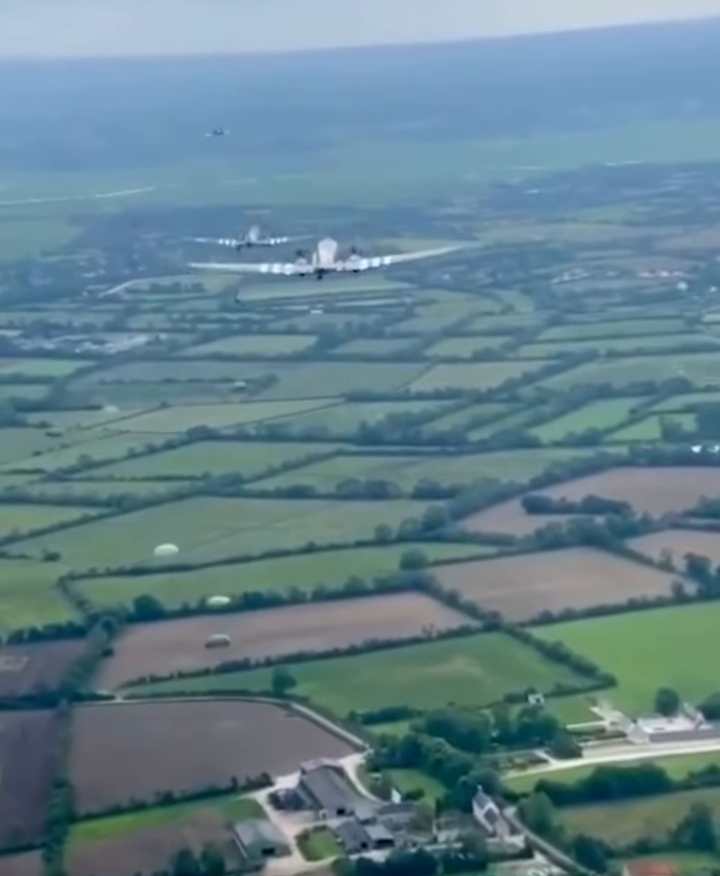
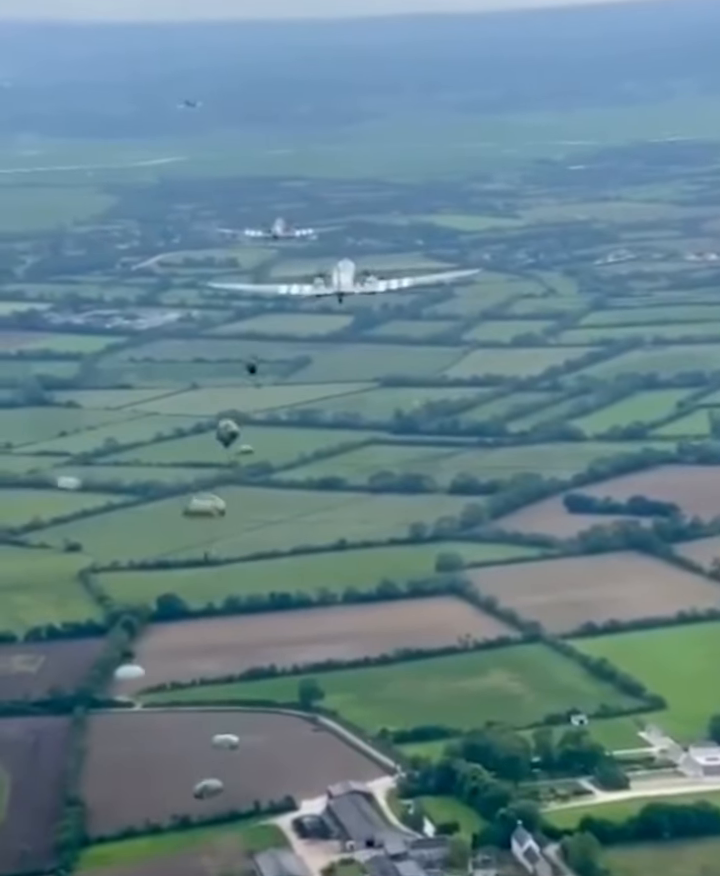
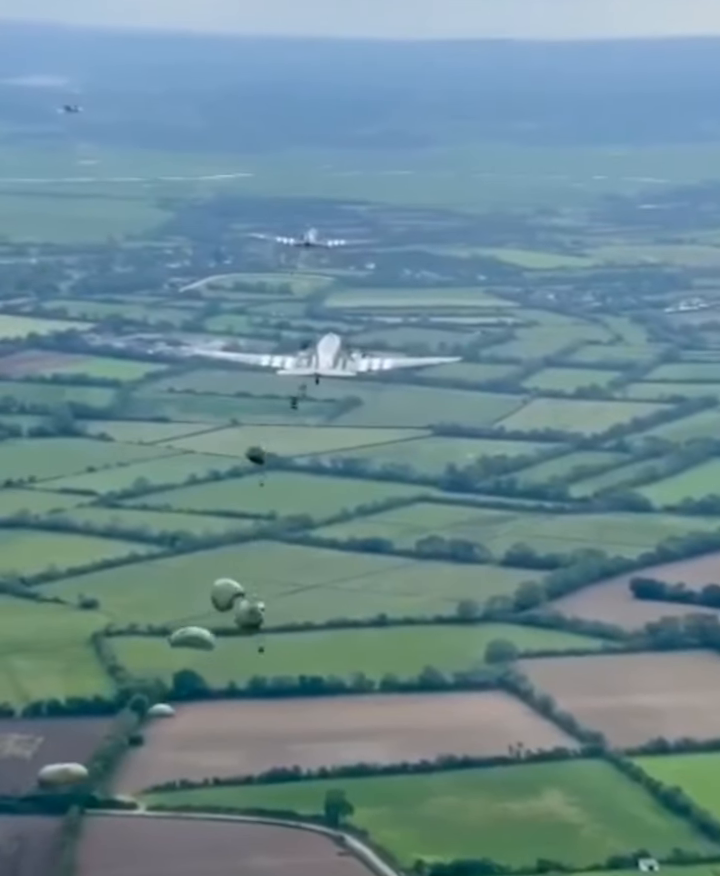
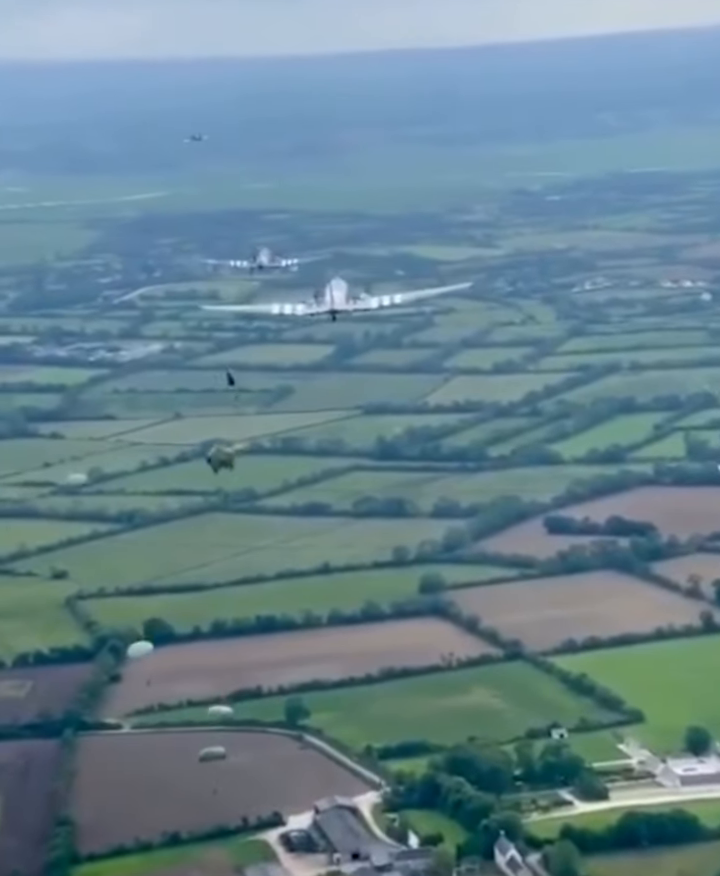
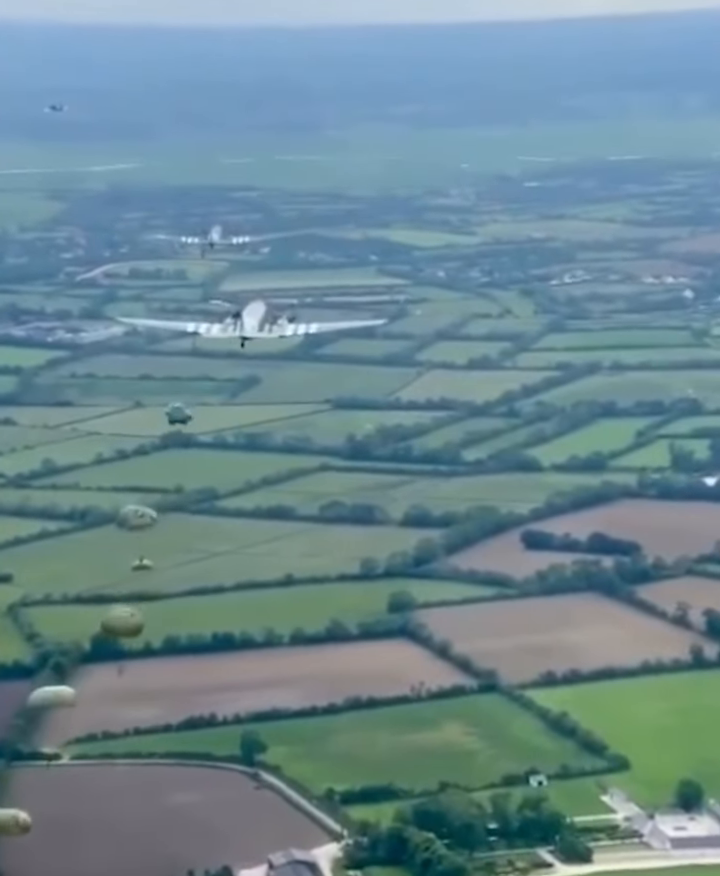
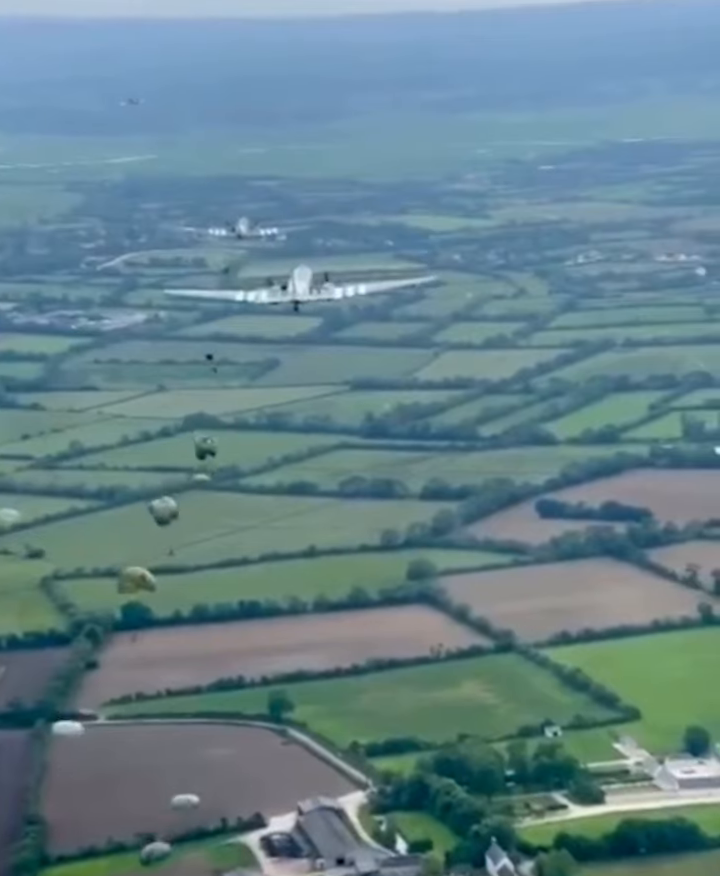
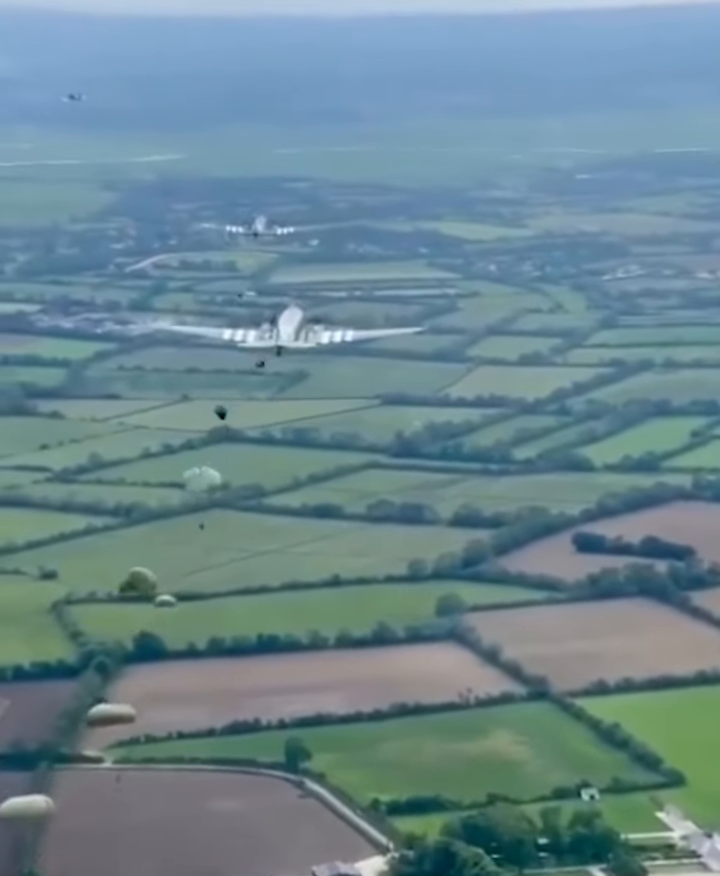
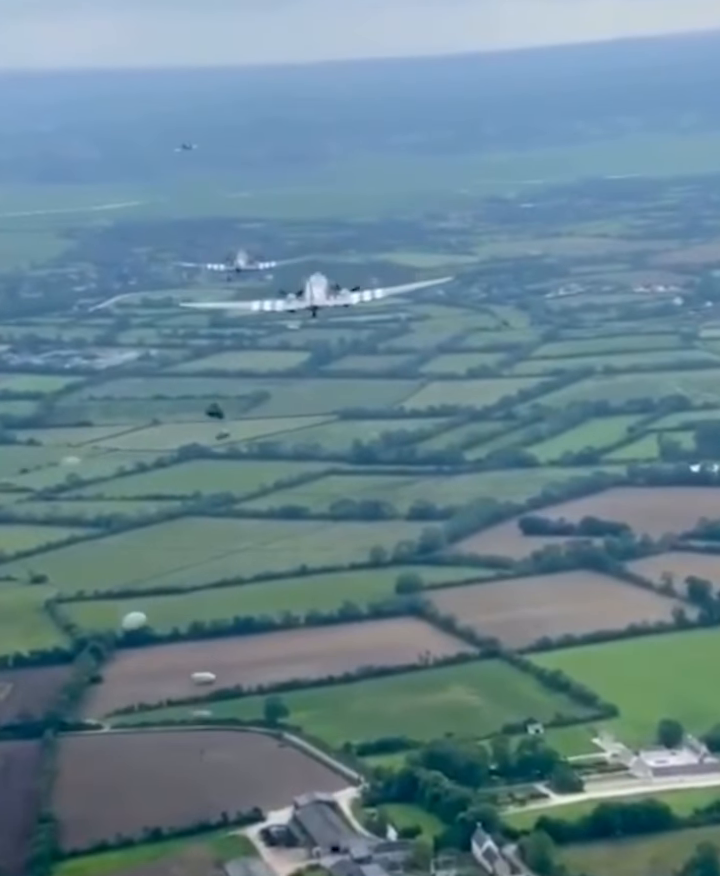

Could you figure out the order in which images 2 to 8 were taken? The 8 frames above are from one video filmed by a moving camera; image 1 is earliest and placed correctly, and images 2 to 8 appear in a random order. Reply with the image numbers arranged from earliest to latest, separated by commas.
8, 4, 2, 6, 5, 7, 3
